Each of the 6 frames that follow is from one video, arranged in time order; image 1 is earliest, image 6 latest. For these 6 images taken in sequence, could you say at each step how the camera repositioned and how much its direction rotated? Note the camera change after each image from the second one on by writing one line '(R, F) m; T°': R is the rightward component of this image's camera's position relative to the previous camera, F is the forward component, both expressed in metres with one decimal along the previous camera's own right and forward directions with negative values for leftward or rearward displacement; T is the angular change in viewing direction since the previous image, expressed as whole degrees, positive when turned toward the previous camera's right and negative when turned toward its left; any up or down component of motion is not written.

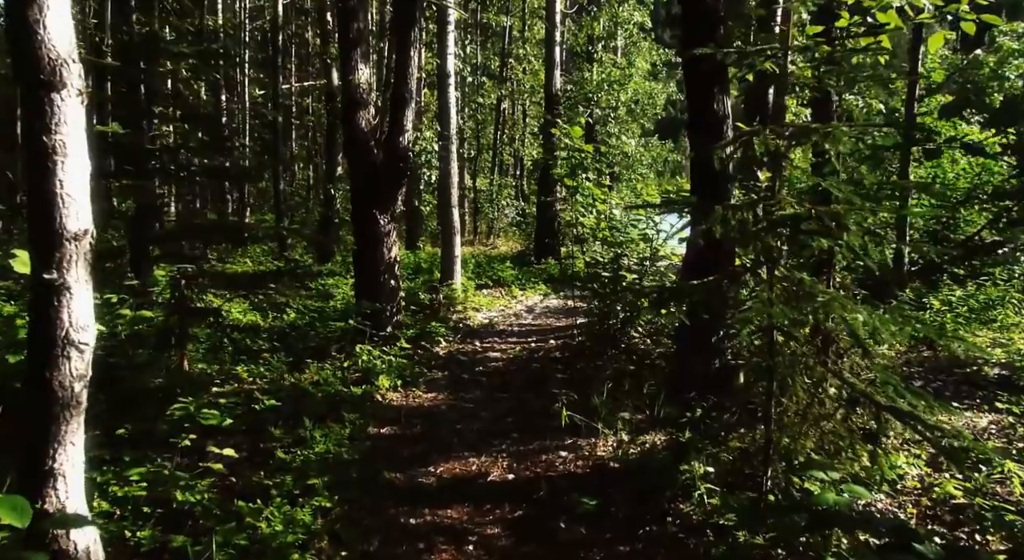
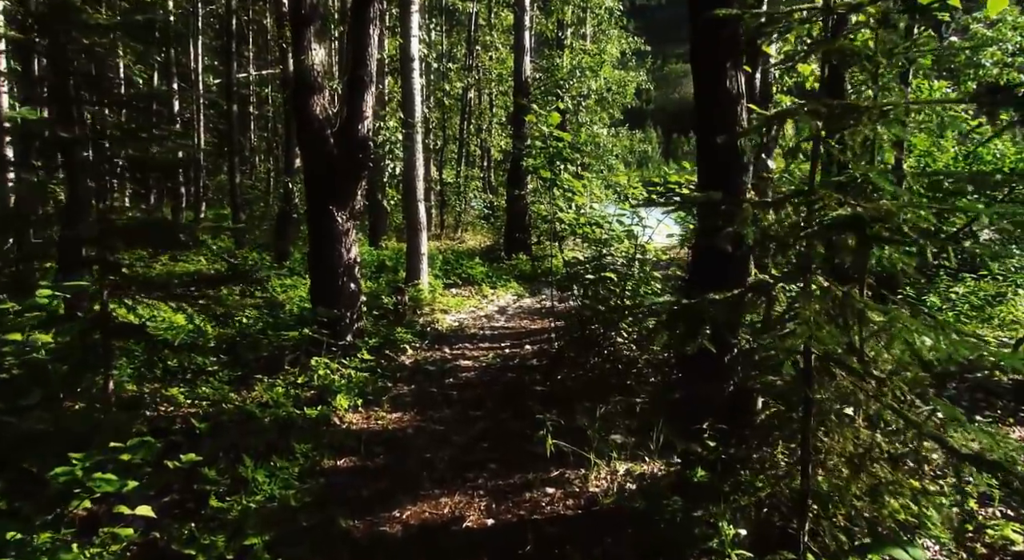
(-0.1, +0.9) m; +2°
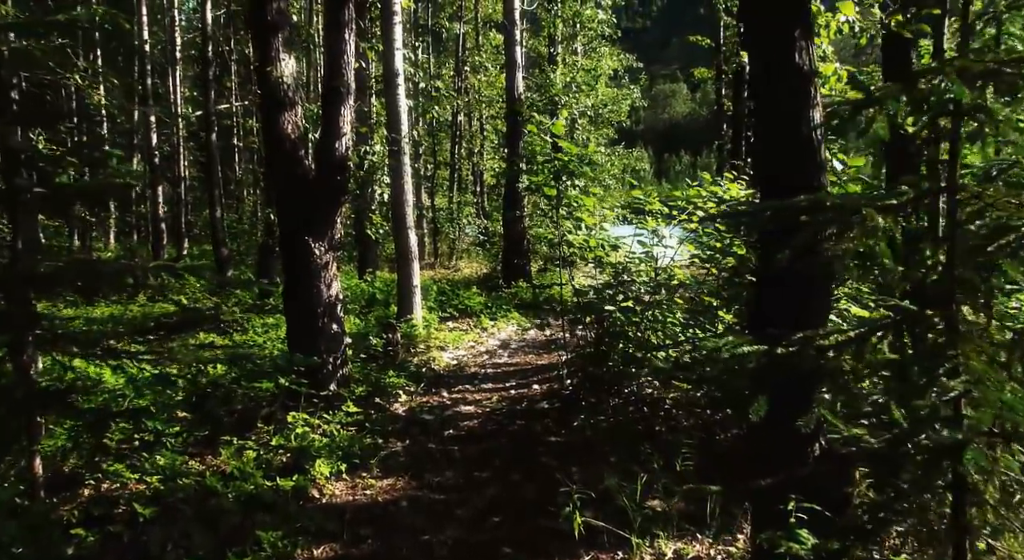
(-0.1, +1.2) m; 0°
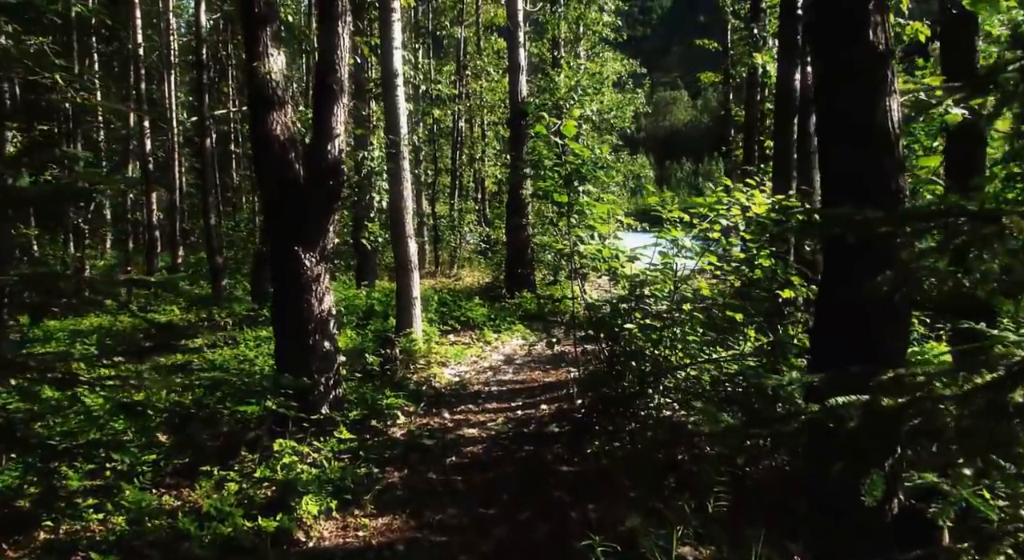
(-0.1, +0.6) m; 0°
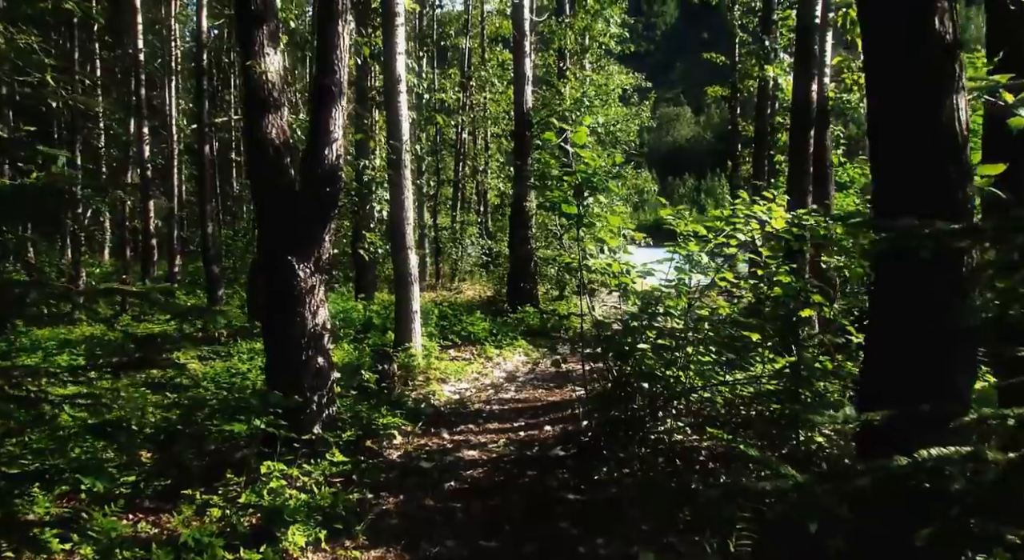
(0.0, +0.4) m; 0°
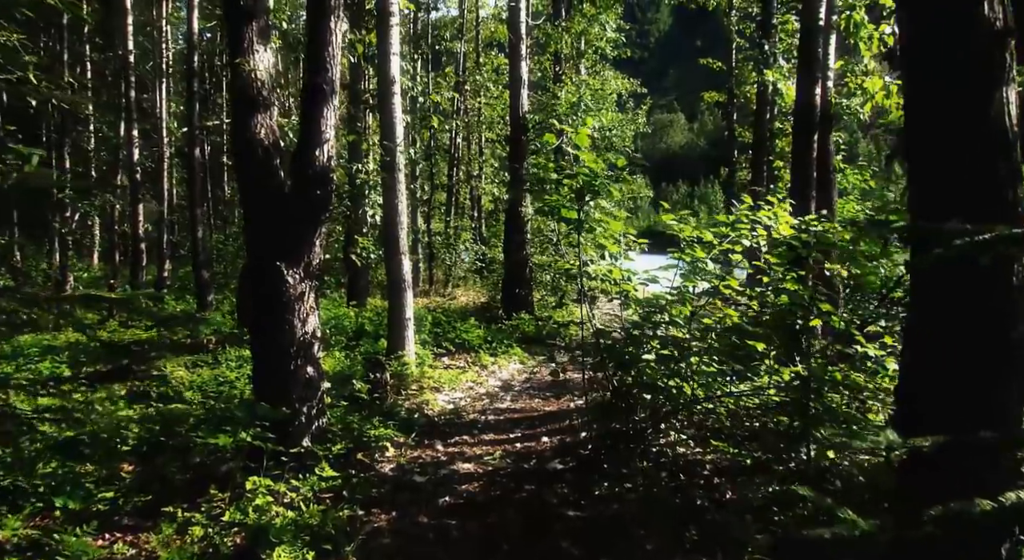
(0.0, +0.3) m; 0°
